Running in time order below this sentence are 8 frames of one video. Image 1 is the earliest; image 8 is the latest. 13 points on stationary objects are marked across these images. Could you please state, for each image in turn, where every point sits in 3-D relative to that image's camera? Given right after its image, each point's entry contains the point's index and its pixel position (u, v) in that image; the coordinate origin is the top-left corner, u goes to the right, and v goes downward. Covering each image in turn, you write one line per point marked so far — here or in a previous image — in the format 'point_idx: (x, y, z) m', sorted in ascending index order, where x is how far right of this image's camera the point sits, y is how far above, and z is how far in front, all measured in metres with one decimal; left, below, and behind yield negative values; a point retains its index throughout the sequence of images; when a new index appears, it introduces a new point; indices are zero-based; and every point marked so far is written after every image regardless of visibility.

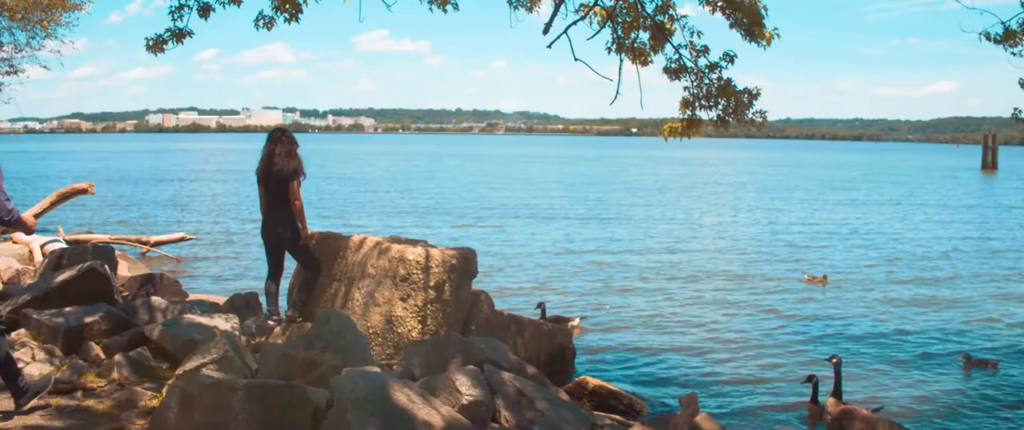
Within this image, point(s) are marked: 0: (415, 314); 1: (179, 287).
0: (-1.0, -1.0, +11.8) m
1: (-4.6, -1.0, +15.7) m
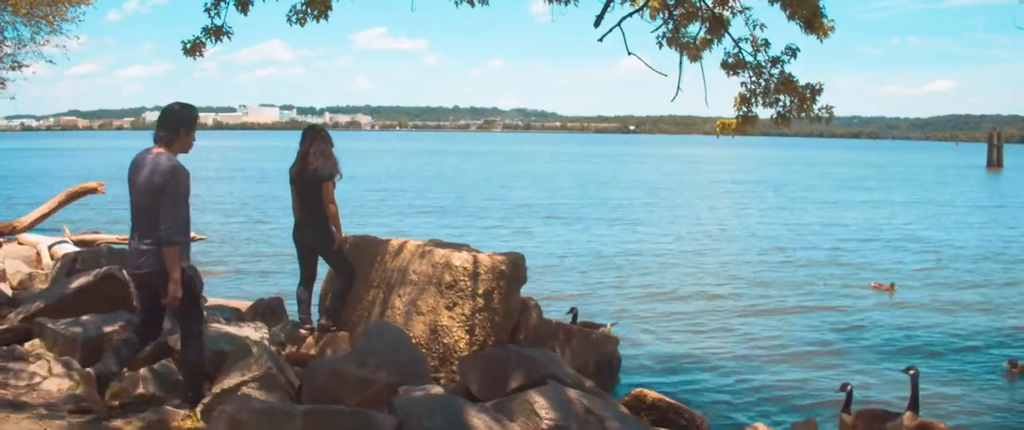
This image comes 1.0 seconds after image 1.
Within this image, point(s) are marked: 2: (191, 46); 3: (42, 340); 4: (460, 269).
0: (-0.5, -1.0, +10.9) m
1: (-4.1, -1.0, +14.8) m
2: (-3.3, +1.7, +11.5) m
3: (-4.6, -1.2, +11.1) m
4: (-0.5, -0.5, +10.9) m
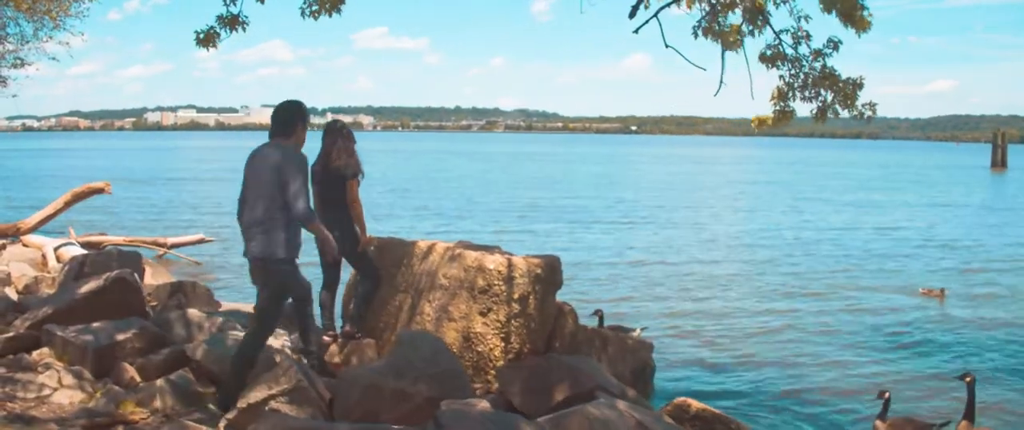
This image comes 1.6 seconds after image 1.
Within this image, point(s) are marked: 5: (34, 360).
0: (-0.1, -1.1, +10.3) m
1: (-3.8, -1.0, +14.1) m
2: (-3.0, +1.7, +10.9) m
3: (-4.3, -1.2, +10.5) m
4: (-0.2, -0.5, +10.3) m
5: (-4.3, -1.3, +10.2) m
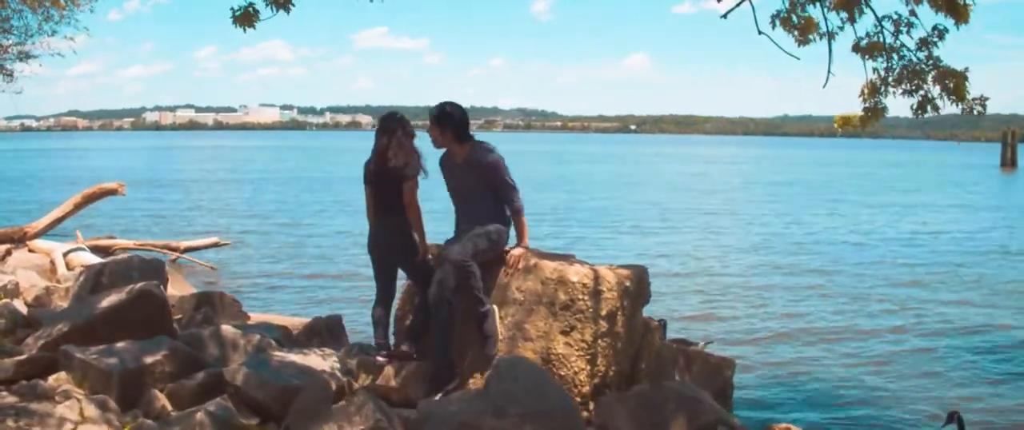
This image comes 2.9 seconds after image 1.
0: (+0.6, -1.1, +9.0) m
1: (-3.1, -1.0, +12.8) m
2: (-2.3, +1.7, +9.6) m
3: (-3.6, -1.3, +9.2) m
4: (+0.5, -0.6, +8.9) m
5: (-3.6, -1.3, +8.9) m
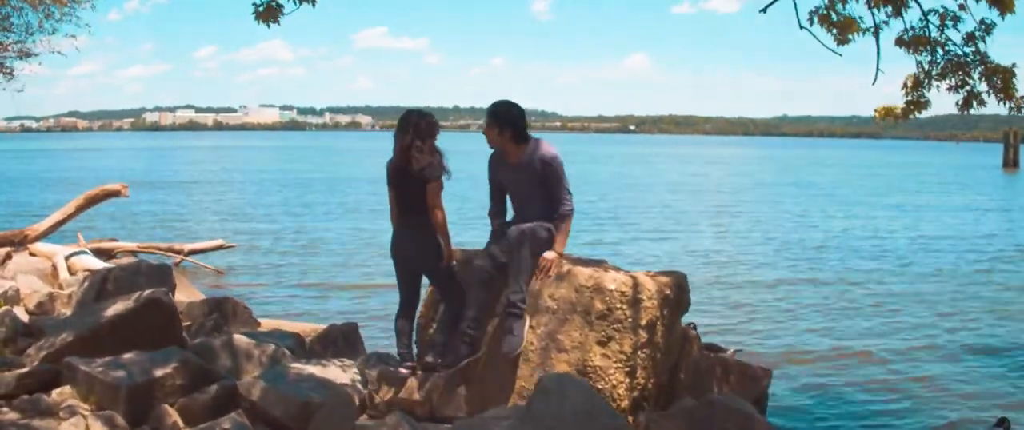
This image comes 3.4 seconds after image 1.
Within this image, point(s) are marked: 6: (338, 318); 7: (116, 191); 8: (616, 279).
0: (+0.8, -1.1, +8.4) m
1: (-2.8, -1.1, +12.3) m
2: (-2.0, +1.7, +9.0) m
3: (-3.4, -1.3, +8.7) m
4: (+0.8, -0.6, +8.4) m
5: (-3.4, -1.4, +8.4) m
6: (-2.5, -1.5, +16.5) m
7: (-5.9, +0.4, +16.9) m
8: (+0.8, -0.5, +8.4) m
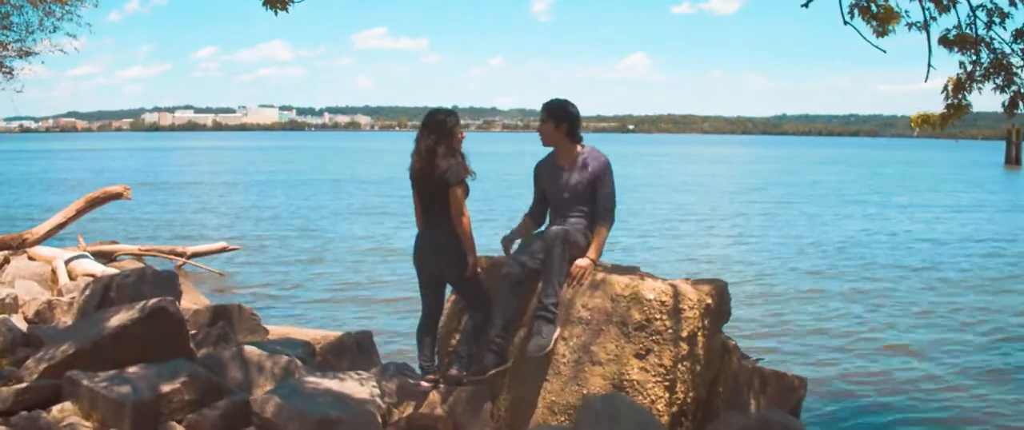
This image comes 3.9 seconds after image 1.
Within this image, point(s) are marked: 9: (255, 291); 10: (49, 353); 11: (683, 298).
0: (+1.0, -1.1, +7.9) m
1: (-2.6, -1.1, +11.7) m
2: (-1.8, +1.6, +8.5) m
3: (-3.1, -1.3, +8.1) m
4: (+1.0, -0.6, +7.9) m
5: (-3.2, -1.4, +7.8) m
6: (-2.3, -1.5, +15.9) m
7: (-5.7, +0.3, +16.3) m
8: (+1.0, -0.5, +7.9) m
9: (-4.4, -1.3, +19.7) m
10: (-3.7, -1.1, +9.1) m
11: (+1.2, -0.6, +7.9) m
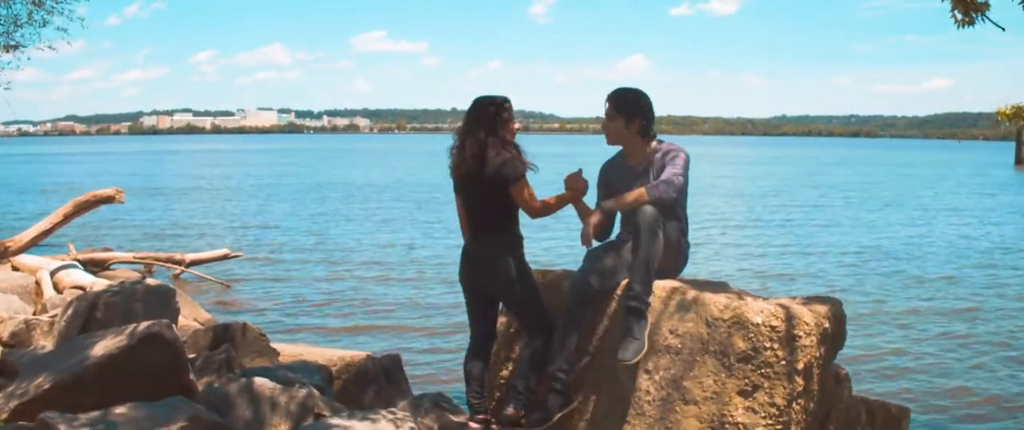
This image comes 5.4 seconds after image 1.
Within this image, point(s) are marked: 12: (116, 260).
0: (+1.4, -1.2, +6.4) m
1: (-2.2, -1.2, +10.2) m
2: (-1.4, +1.6, +7.0) m
3: (-2.7, -1.4, +6.6) m
4: (+1.4, -0.6, +6.4) m
5: (-2.7, -1.5, +6.3) m
6: (-1.9, -1.6, +14.4) m
7: (-5.3, +0.3, +14.8) m
8: (+1.4, -0.5, +6.4) m
9: (-4.0, -1.4, +18.2) m
10: (-3.3, -1.2, +7.6) m
11: (+1.6, -0.6, +6.4) m
12: (-6.6, -0.7, +18.8) m
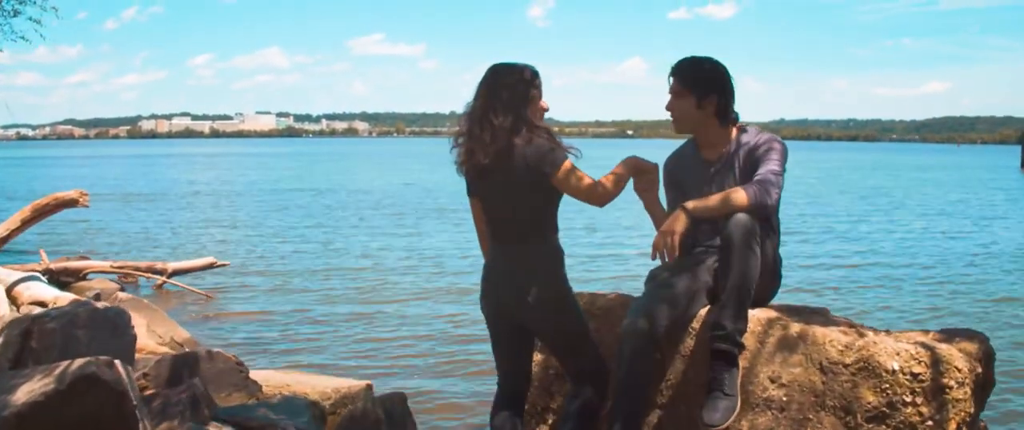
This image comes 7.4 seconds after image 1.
0: (+1.7, -1.2, +4.7) m
1: (-2.0, -1.2, +8.6) m
2: (-1.2, +1.5, +5.3) m
3: (-2.5, -1.4, +4.9) m
4: (+1.6, -0.7, +4.7) m
5: (-2.5, -1.5, +4.7) m
6: (-1.7, -1.7, +12.8) m
7: (-5.1, +0.2, +13.2) m
8: (+1.6, -0.6, +4.7) m
9: (-3.8, -1.5, +16.5) m
10: (-3.1, -1.2, +6.0) m
11: (+1.8, -0.6, +4.7) m
12: (-6.4, -0.8, +17.1) m
